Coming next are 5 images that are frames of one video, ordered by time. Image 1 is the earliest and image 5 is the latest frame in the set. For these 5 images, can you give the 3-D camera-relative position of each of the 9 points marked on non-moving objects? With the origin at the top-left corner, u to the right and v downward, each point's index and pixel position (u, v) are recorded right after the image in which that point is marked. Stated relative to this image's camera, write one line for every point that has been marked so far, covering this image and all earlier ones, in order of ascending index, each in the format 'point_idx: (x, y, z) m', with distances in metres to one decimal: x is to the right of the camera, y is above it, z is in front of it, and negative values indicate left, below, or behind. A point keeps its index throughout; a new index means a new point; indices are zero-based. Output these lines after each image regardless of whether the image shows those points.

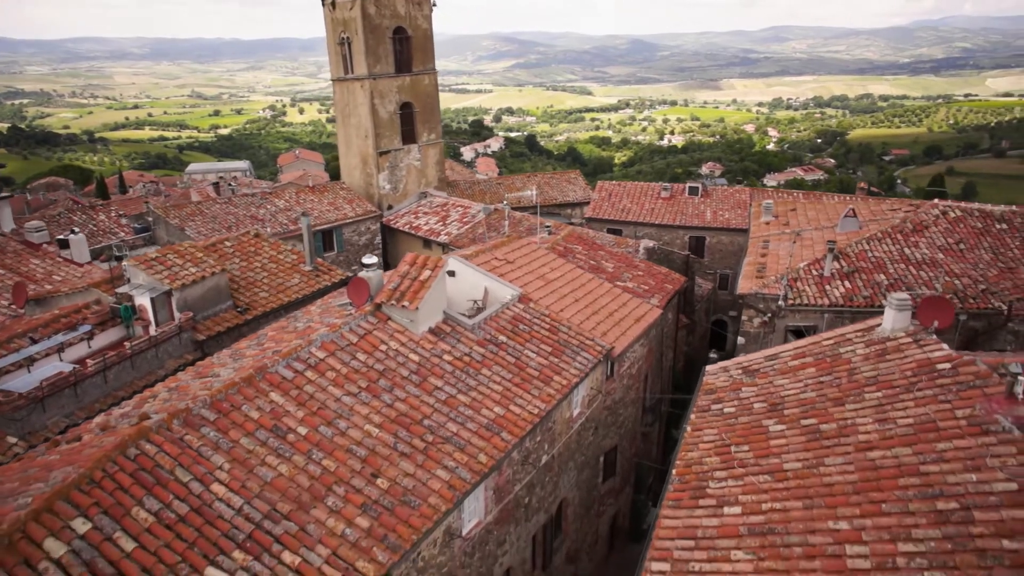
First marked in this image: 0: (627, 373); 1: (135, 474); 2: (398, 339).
0: (+2.2, -1.6, +13.3) m
1: (-3.7, -1.9, +6.9) m
2: (-1.7, -0.7, +10.3) m
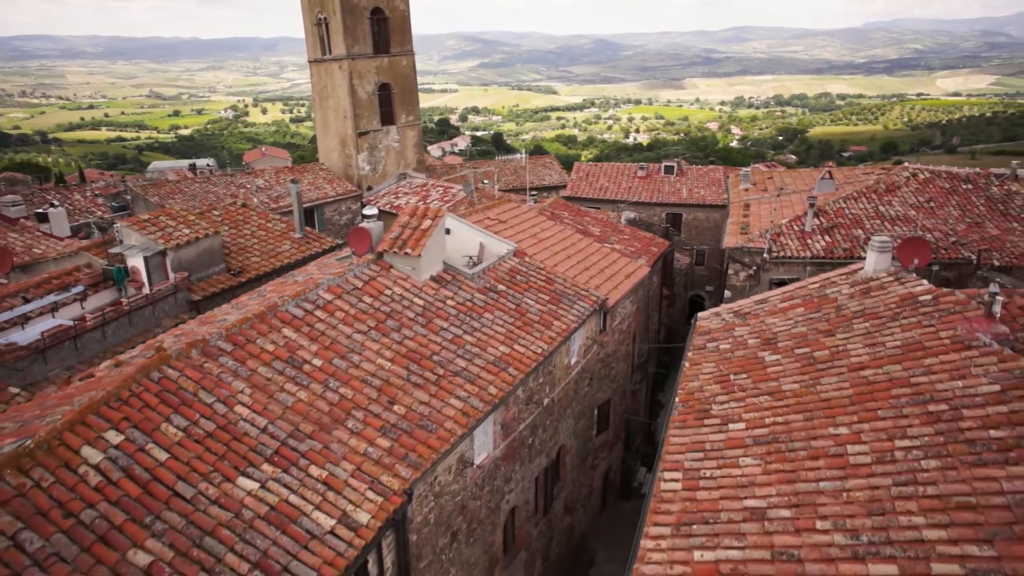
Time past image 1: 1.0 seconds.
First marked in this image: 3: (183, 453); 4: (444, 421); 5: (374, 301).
0: (+2.1, -0.8, +13.7) m
1: (-3.5, -1.1, +7.0) m
2: (-1.6, 0.0, +10.5) m
3: (-3.1, -1.5, +6.5) m
4: (-0.8, -1.6, +8.2) m
5: (-2.0, -0.2, +10.0) m
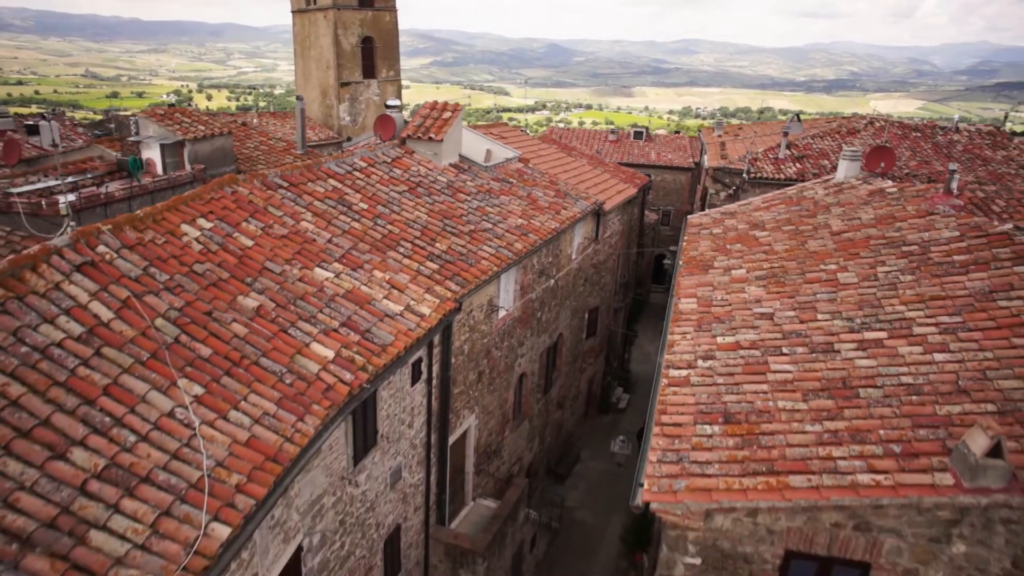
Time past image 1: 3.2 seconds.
0: (+2.1, +1.0, +14.7) m
1: (-3.0, +0.9, +7.7) m
2: (-1.4, +2.0, +11.3) m
3: (-2.5, +0.5, +7.2) m
4: (-0.4, +0.4, +9.0) m
5: (-1.7, +1.8, +10.7) m
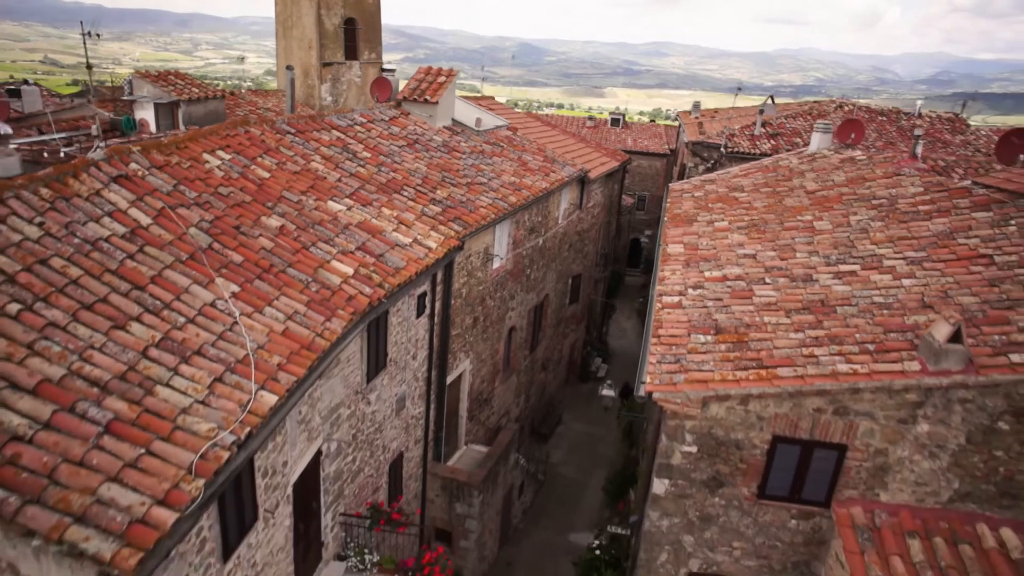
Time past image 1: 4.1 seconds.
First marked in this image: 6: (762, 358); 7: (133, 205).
0: (+1.8, +1.7, +15.3) m
1: (-3.0, +1.7, +8.0) m
2: (-1.5, +2.7, +11.7) m
3: (-2.5, +1.2, +7.6) m
4: (-0.4, +1.1, +9.5) m
5: (-1.8, +2.5, +11.1) m
6: (+2.0, -0.6, +5.7) m
7: (-3.1, +0.7, +5.7) m
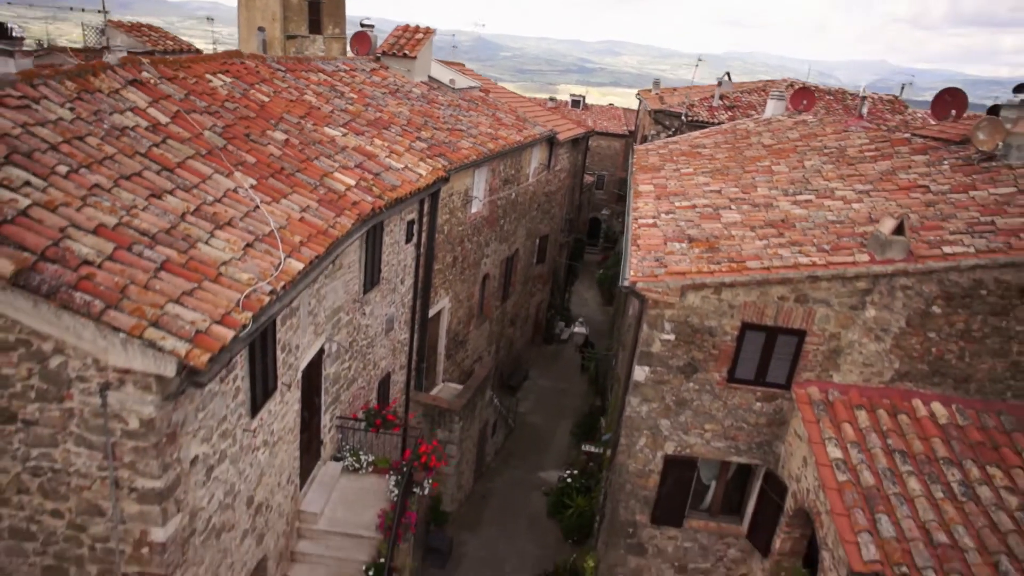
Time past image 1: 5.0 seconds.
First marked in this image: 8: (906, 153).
0: (+1.1, +2.6, +15.9) m
1: (-3.2, +2.6, +8.3) m
2: (-1.9, +3.6, +12.1) m
3: (-2.6, +2.1, +7.9) m
4: (-0.7, +2.0, +10.0) m
5: (-2.1, +3.4, +11.5) m
6: (+2.0, +0.3, +6.3) m
7: (-3.1, +1.6, +6.0) m
8: (+5.2, +1.8, +9.2) m
